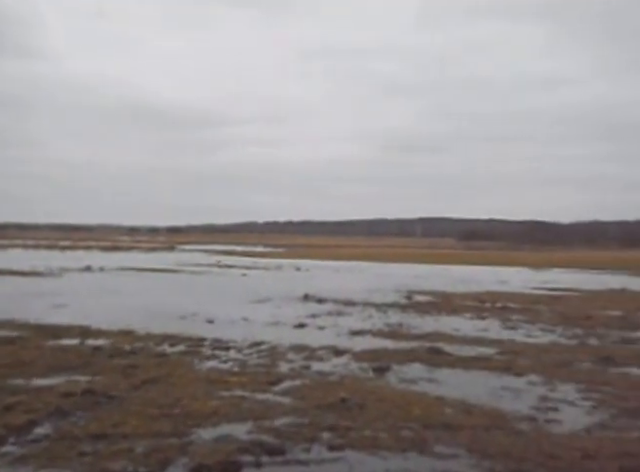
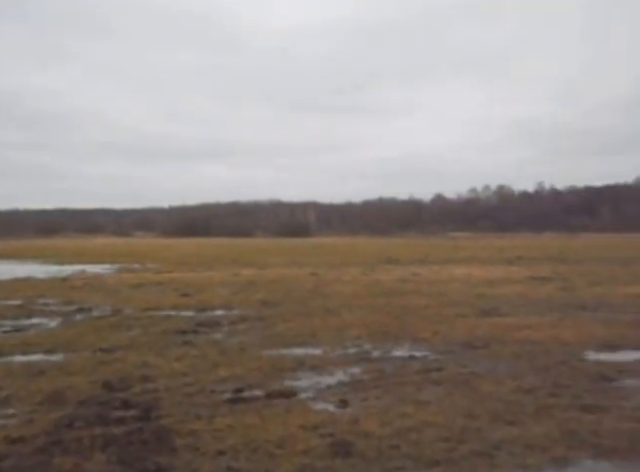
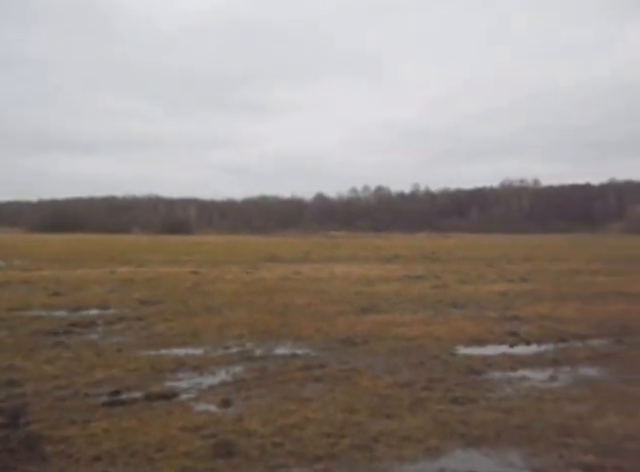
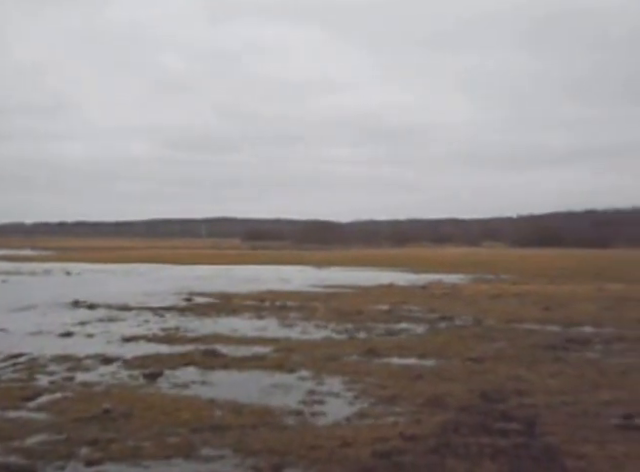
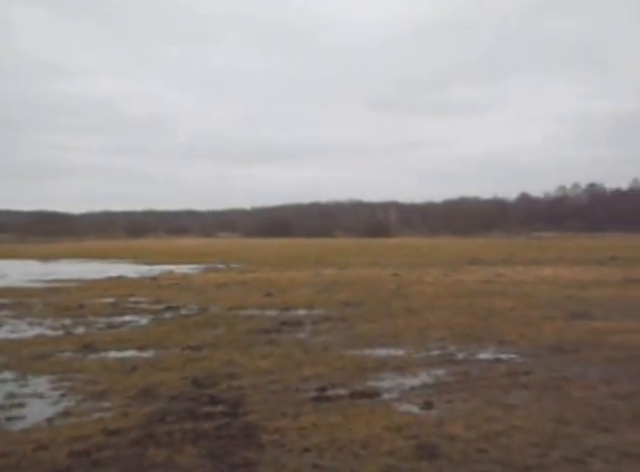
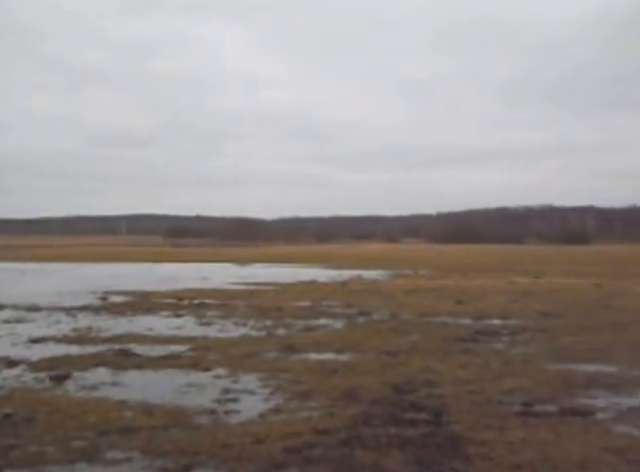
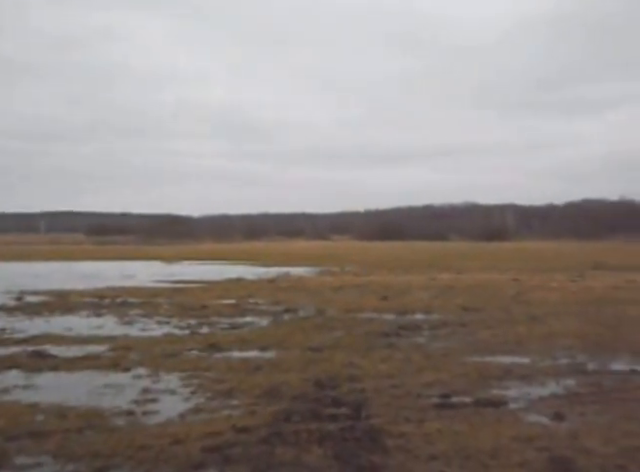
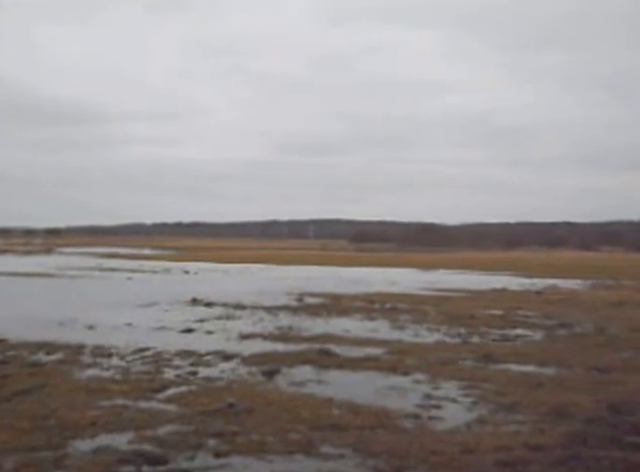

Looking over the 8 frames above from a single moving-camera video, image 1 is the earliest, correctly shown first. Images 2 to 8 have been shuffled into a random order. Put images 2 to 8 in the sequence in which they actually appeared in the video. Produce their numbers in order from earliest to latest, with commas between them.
8, 4, 6, 7, 5, 2, 3
